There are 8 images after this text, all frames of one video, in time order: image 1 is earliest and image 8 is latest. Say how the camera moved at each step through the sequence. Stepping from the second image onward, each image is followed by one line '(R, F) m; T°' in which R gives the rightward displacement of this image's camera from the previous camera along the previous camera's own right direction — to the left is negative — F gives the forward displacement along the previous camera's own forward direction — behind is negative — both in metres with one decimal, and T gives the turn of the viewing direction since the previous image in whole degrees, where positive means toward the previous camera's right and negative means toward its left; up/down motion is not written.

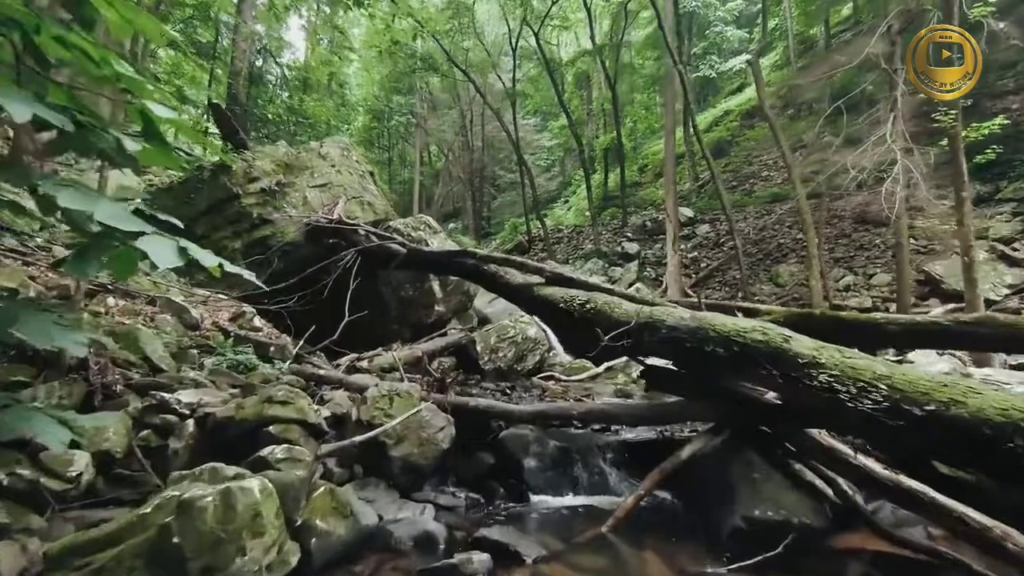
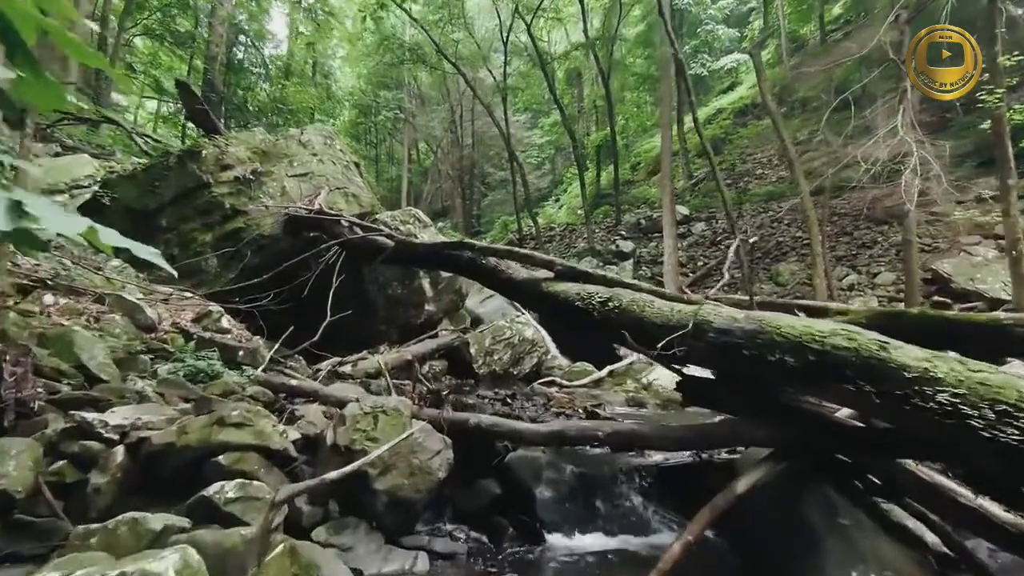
(-0.1, +0.7) m; +1°
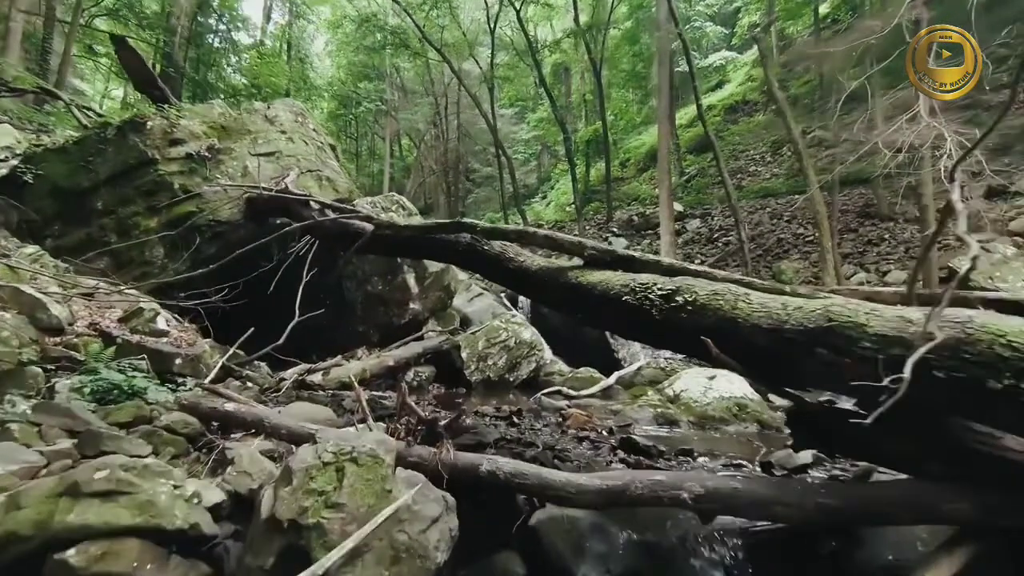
(-0.2, +1.1) m; +2°
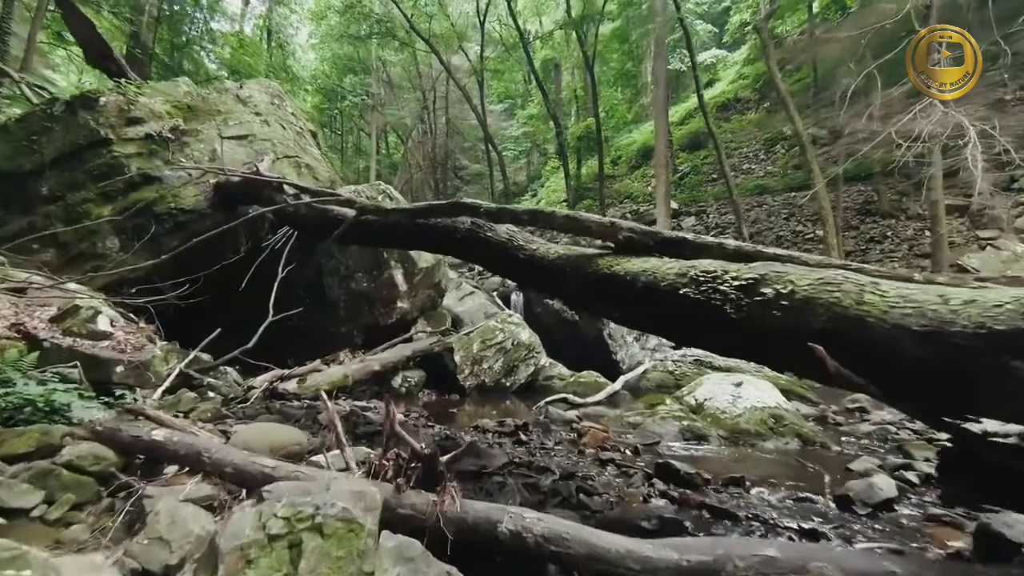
(-0.2, +0.7) m; +1°
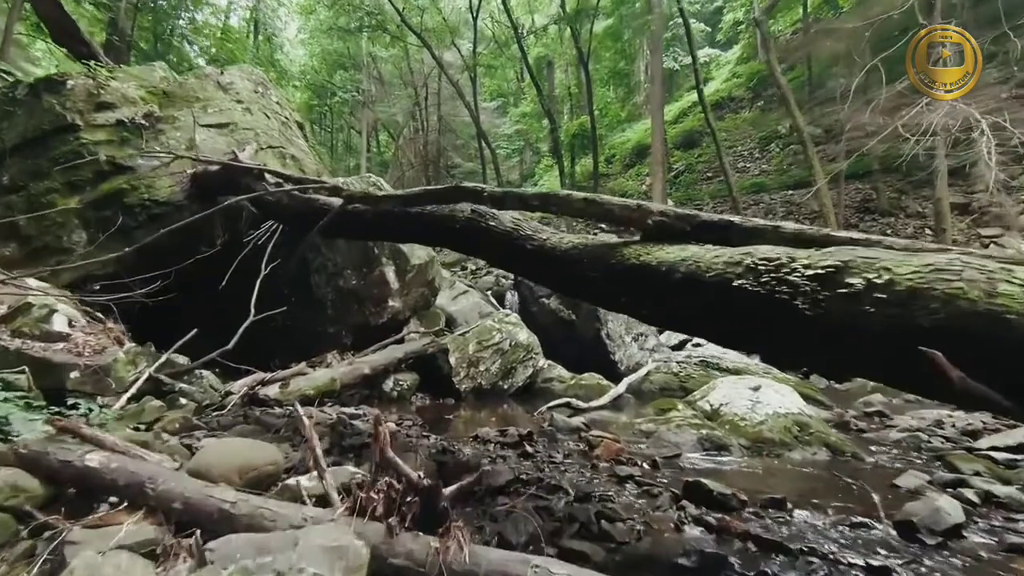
(-0.1, +0.4) m; +1°
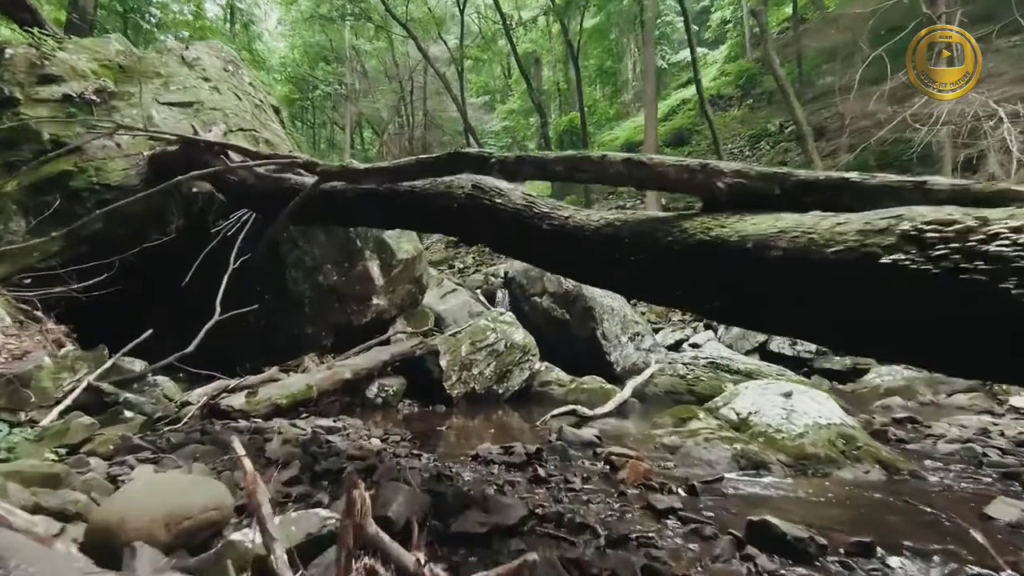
(-0.1, +0.6) m; +2°
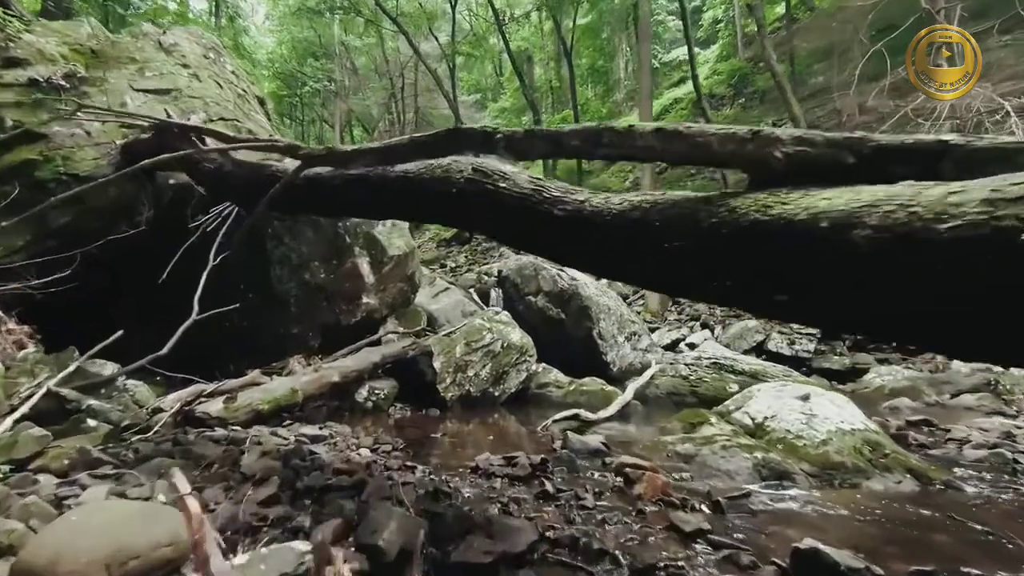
(-0.1, +0.3) m; +1°
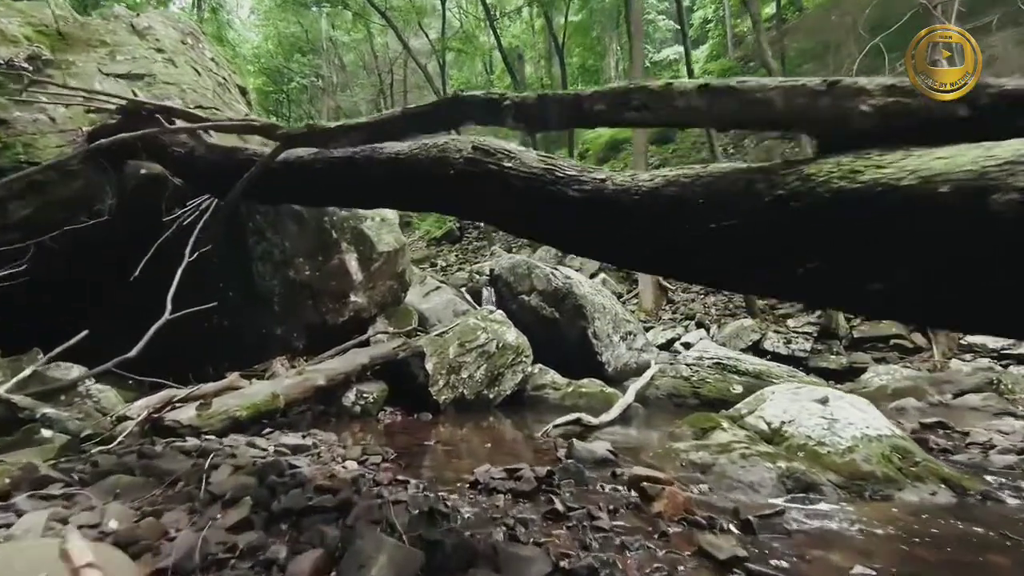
(-0.1, +0.3) m; +1°
